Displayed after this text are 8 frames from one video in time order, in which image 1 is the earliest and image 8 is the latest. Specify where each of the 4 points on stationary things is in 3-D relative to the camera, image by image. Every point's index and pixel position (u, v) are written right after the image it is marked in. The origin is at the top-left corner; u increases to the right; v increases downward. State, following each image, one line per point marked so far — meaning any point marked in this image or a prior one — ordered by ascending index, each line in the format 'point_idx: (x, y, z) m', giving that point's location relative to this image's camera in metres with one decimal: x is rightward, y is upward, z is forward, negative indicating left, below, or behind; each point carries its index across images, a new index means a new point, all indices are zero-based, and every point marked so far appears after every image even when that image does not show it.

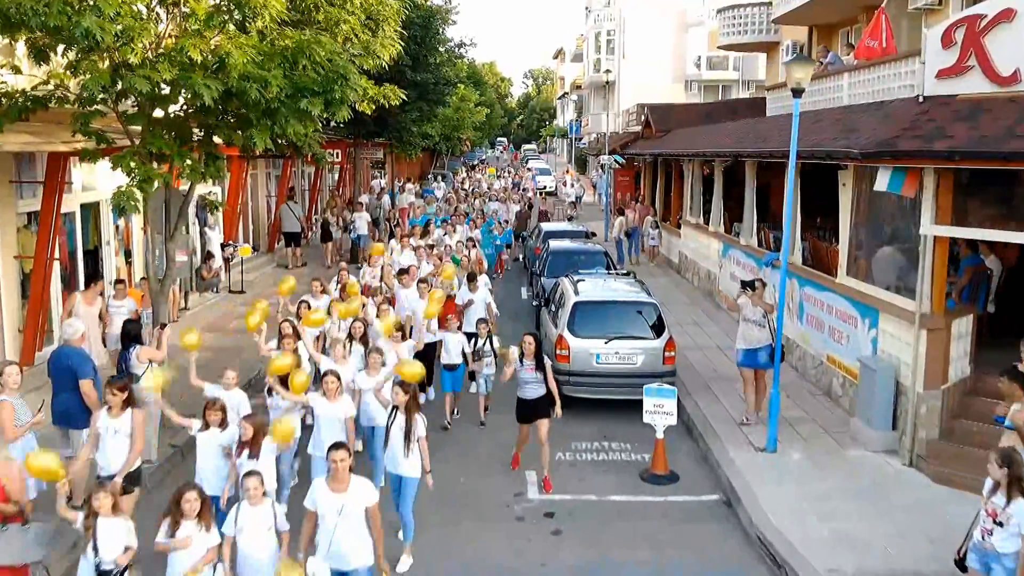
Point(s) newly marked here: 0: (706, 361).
0: (+3.0, -1.1, +14.9) m
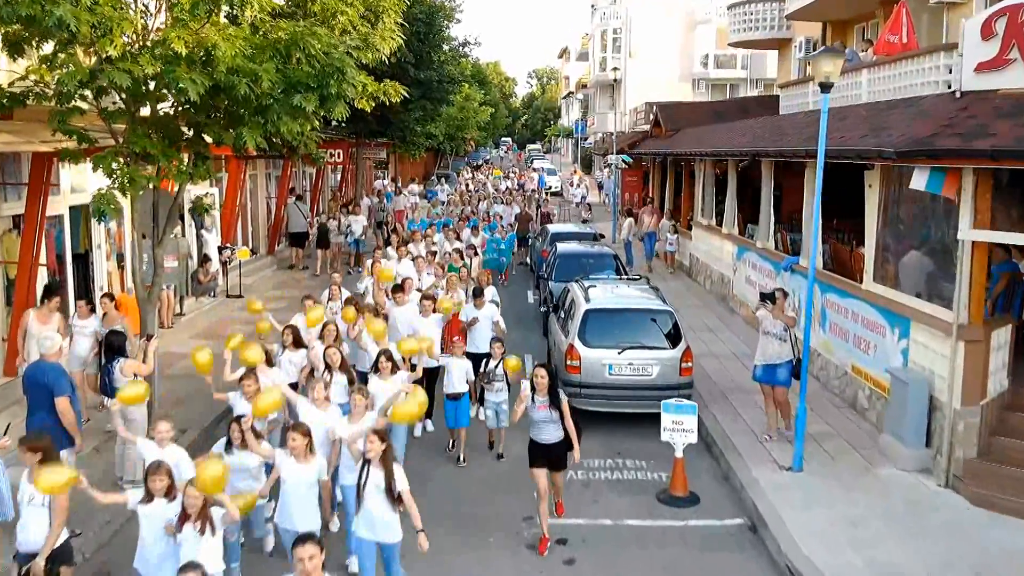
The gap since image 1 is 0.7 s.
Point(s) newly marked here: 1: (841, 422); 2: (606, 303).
0: (+3.1, -1.2, +14.2) m
1: (+4.0, -1.6, +11.9) m
2: (+1.1, -0.2, +12.0) m
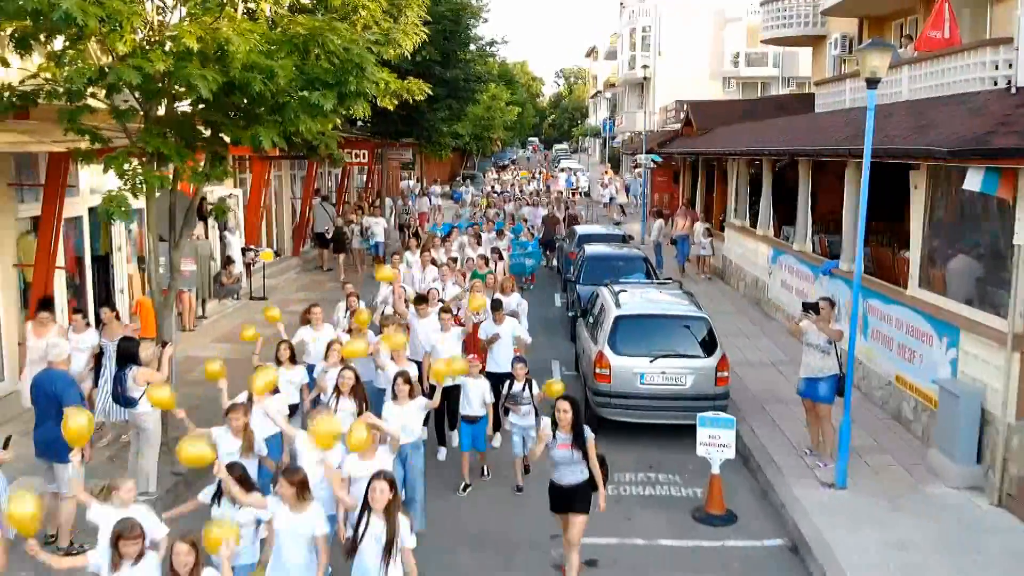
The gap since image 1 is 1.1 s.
0: (+3.5, -1.3, +13.6) m
1: (+4.3, -1.7, +11.3) m
2: (+1.5, -0.3, +11.5) m
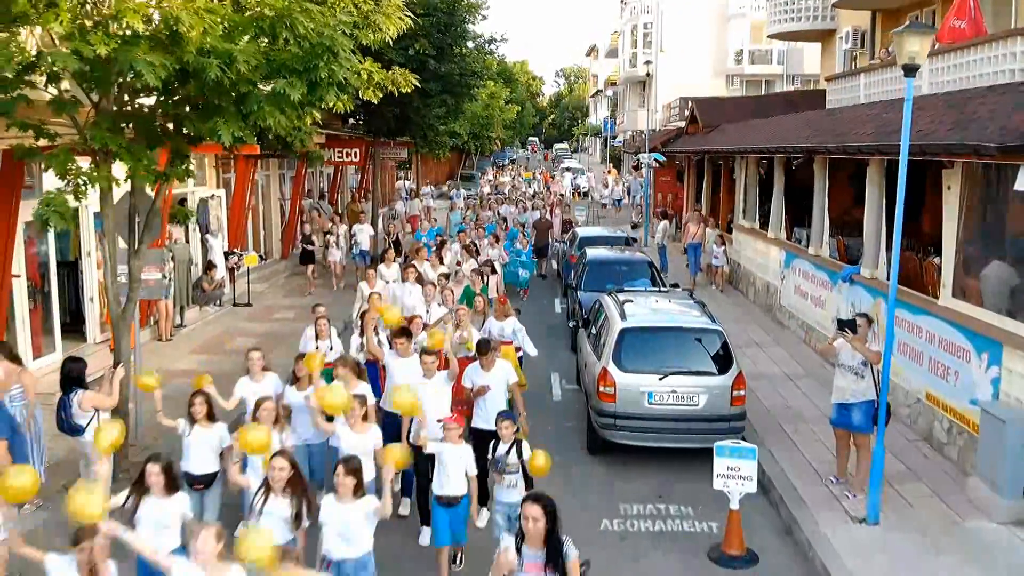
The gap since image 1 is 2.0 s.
0: (+3.4, -1.4, +12.6) m
1: (+4.3, -1.8, +10.3) m
2: (+1.4, -0.4, +10.5) m
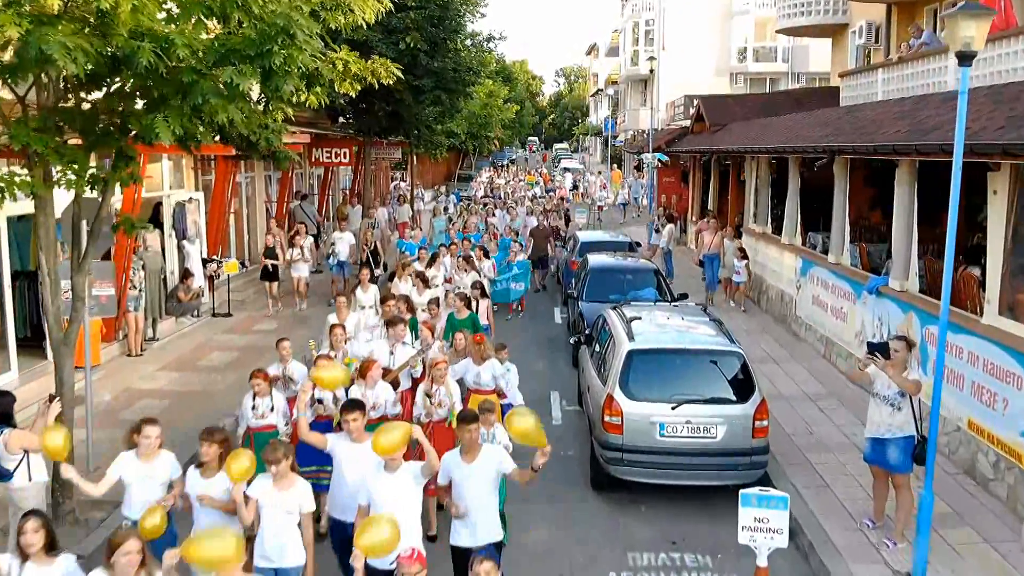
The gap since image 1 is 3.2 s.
0: (+3.4, -1.6, +11.5) m
1: (+4.2, -2.0, +9.2) m
2: (+1.4, -0.5, +9.4) m
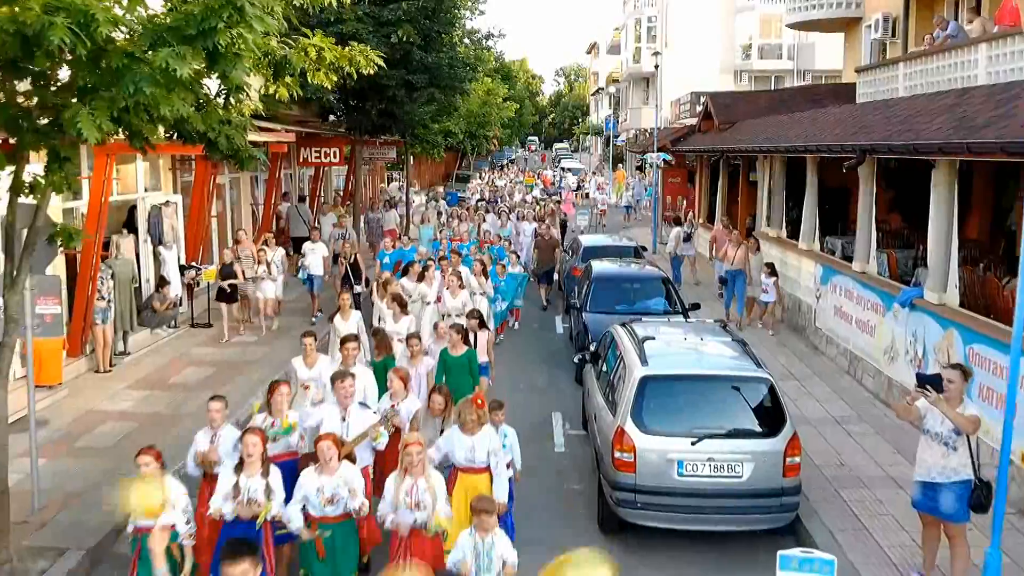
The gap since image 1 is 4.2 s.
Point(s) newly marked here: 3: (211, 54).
0: (+3.3, -1.7, +10.4) m
1: (+4.2, -2.1, +8.1) m
2: (+1.3, -0.7, +8.3) m
3: (-1.8, +1.4, +6.0) m
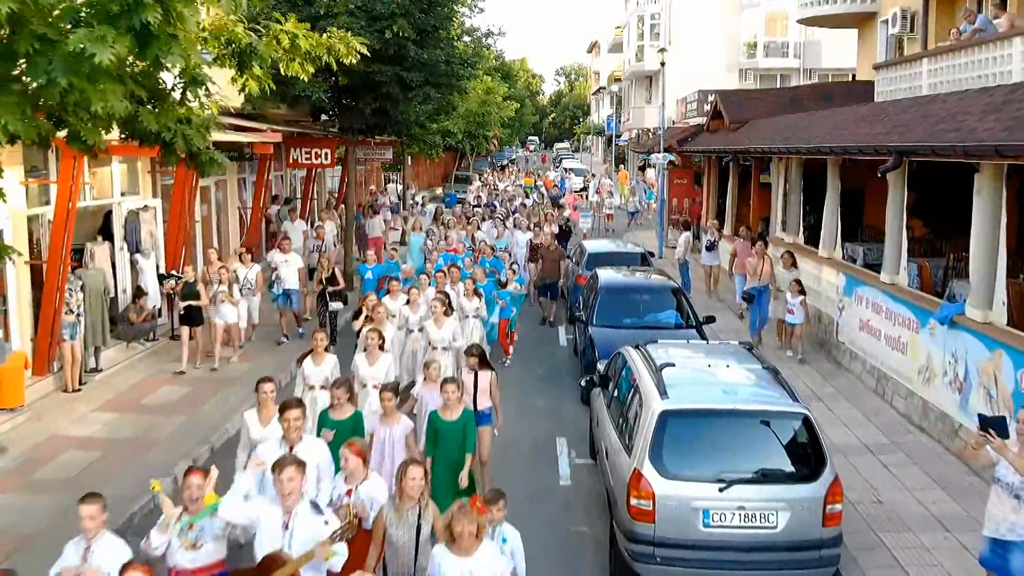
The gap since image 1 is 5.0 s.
0: (+3.3, -1.9, +9.4) m
1: (+4.2, -2.3, +7.1) m
2: (+1.3, -0.8, +7.2) m
3: (-1.8, +1.2, +5.0) m
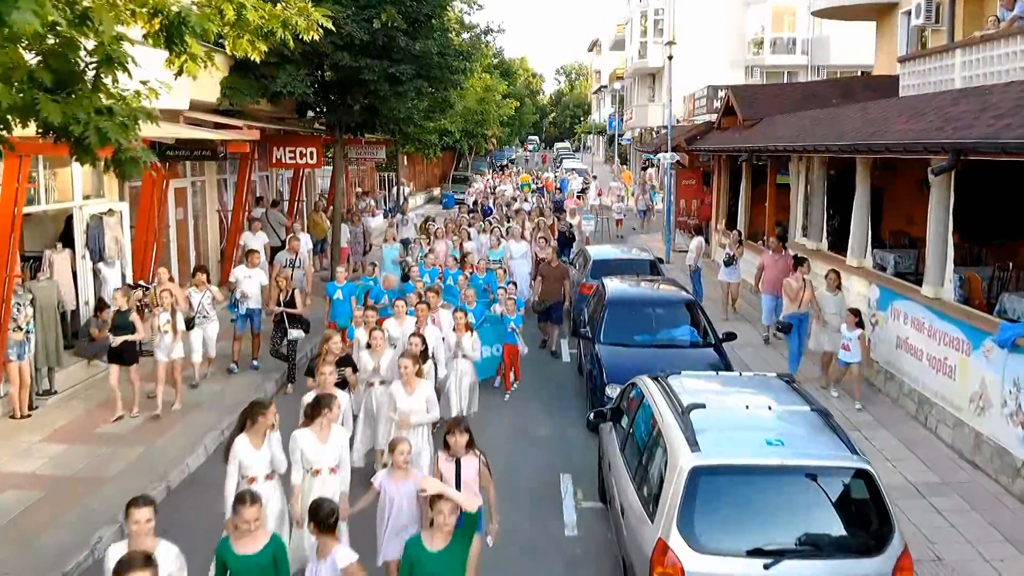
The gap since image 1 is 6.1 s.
0: (+3.3, -2.0, +8.1) m
1: (+4.2, -2.5, +5.8) m
2: (+1.3, -1.0, +5.9) m
3: (-1.8, +1.1, +3.7) m
